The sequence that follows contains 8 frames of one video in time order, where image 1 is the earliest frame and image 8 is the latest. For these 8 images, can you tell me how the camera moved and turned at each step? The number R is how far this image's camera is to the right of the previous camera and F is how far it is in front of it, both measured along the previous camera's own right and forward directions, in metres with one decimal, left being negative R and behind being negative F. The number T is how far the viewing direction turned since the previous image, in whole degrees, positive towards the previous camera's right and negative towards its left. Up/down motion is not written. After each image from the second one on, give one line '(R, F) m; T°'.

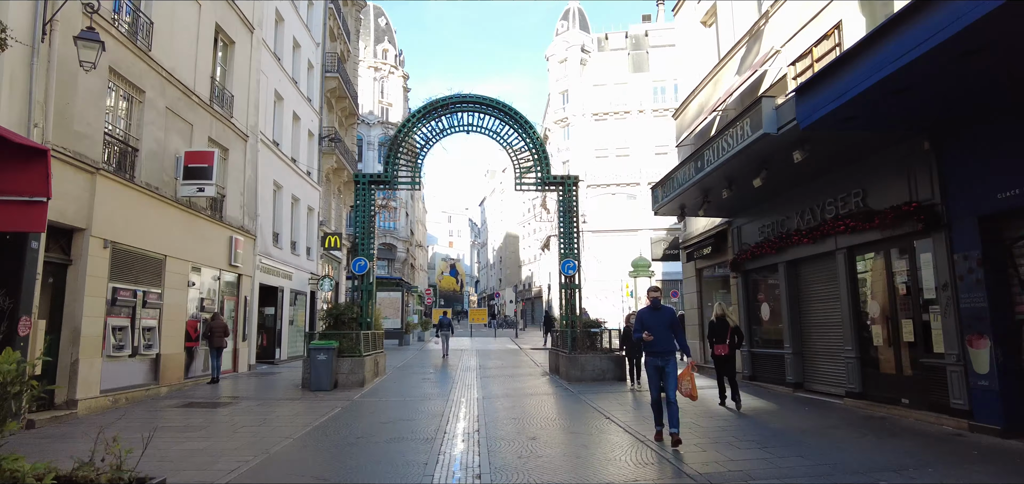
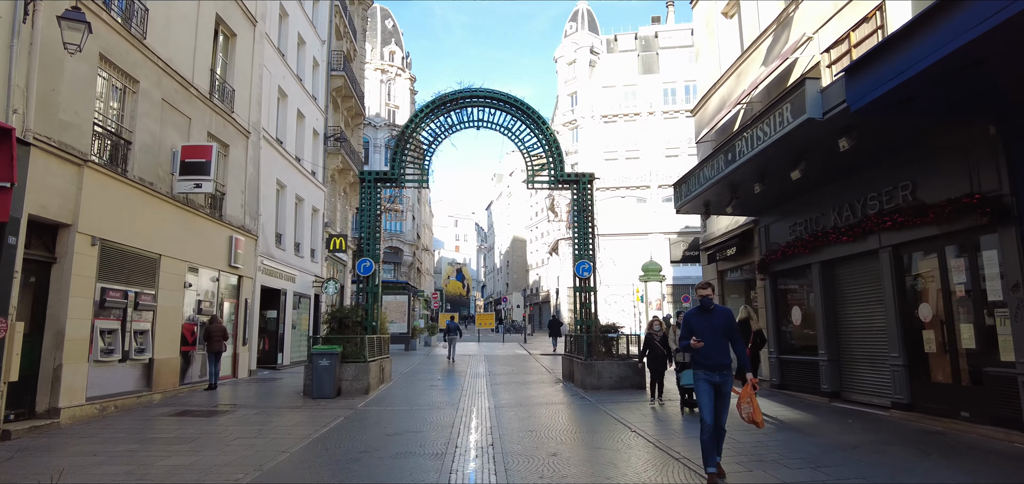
(-0.1, +0.7) m; -1°
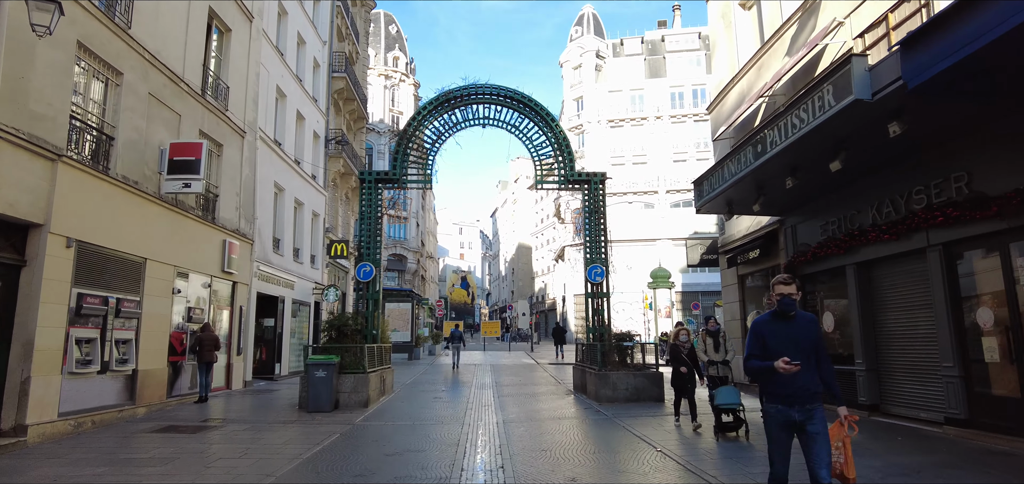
(-0.1, +0.8) m; 0°
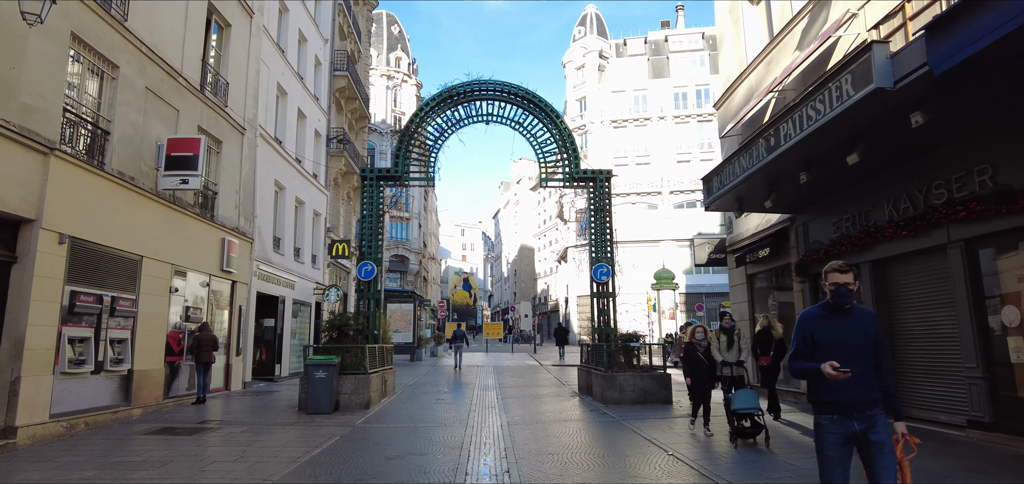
(0.0, +0.3) m; 0°
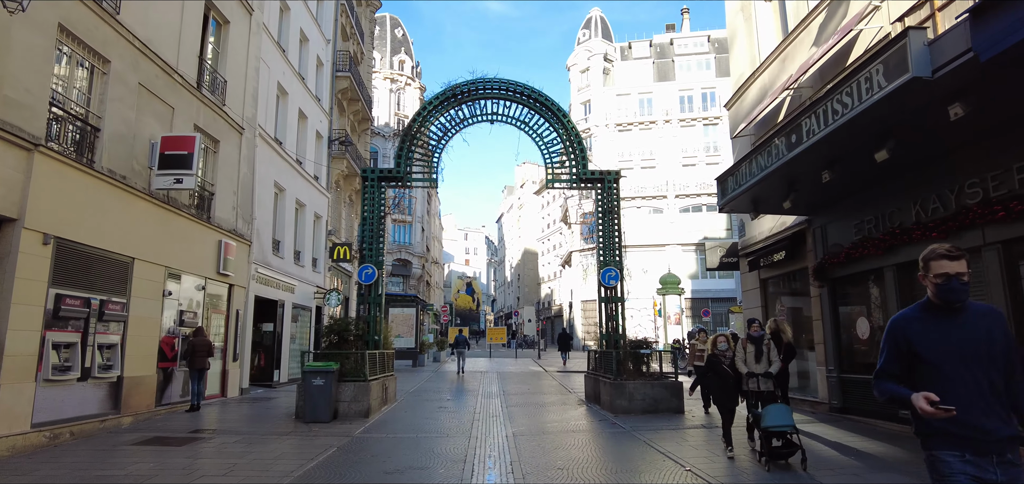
(0.0, +0.4) m; 0°
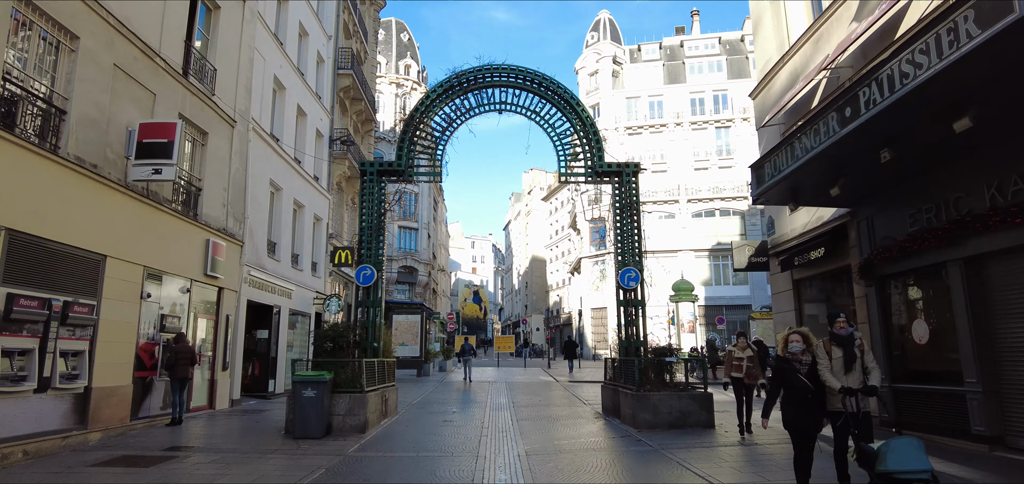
(-0.1, +1.0) m; -1°
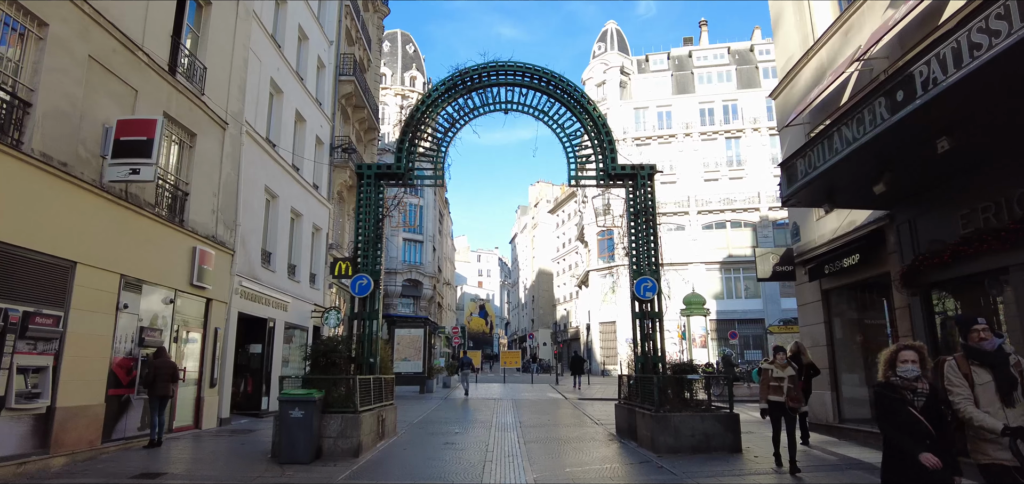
(0.0, +0.8) m; -1°
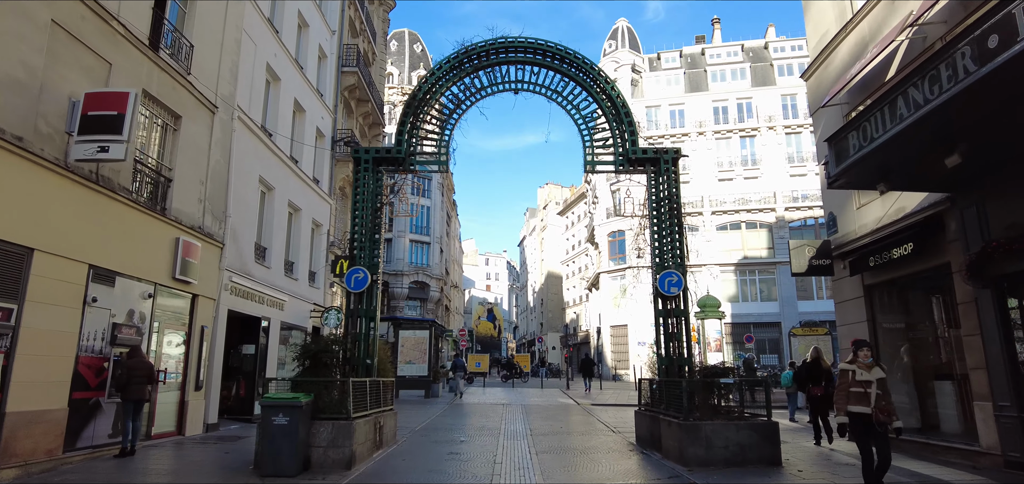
(0.0, +1.0) m; -1°
